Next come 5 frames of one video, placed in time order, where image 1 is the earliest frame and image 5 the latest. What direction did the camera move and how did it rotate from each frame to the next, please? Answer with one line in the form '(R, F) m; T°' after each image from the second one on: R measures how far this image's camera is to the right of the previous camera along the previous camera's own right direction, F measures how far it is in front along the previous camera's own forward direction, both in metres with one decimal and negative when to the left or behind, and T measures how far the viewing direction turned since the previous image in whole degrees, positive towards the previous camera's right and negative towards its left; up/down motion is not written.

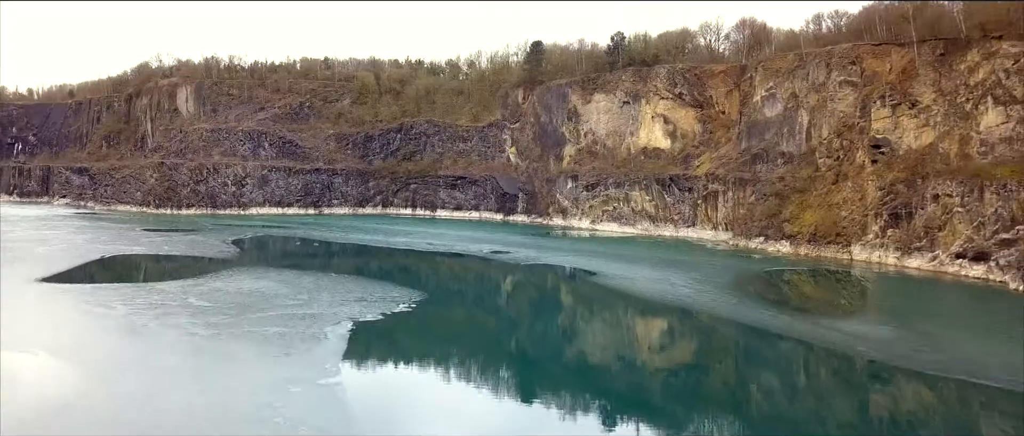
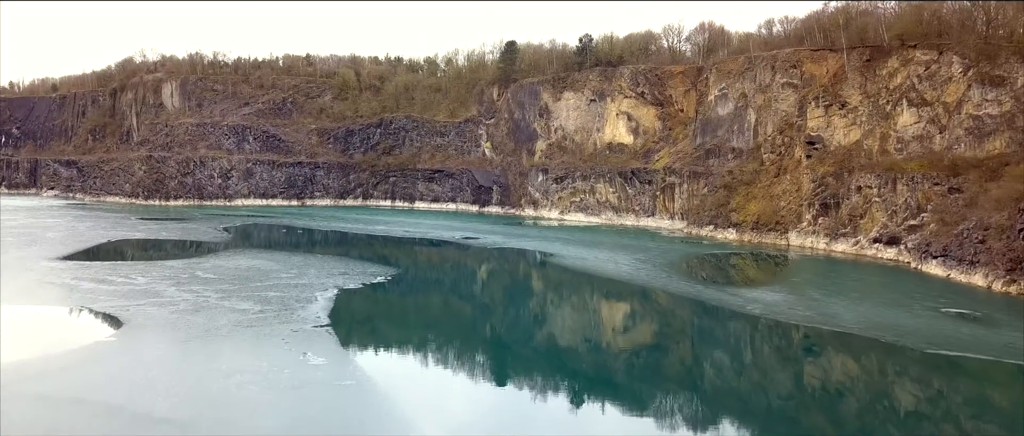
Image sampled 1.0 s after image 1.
(+0.6, -2.8) m; +2°
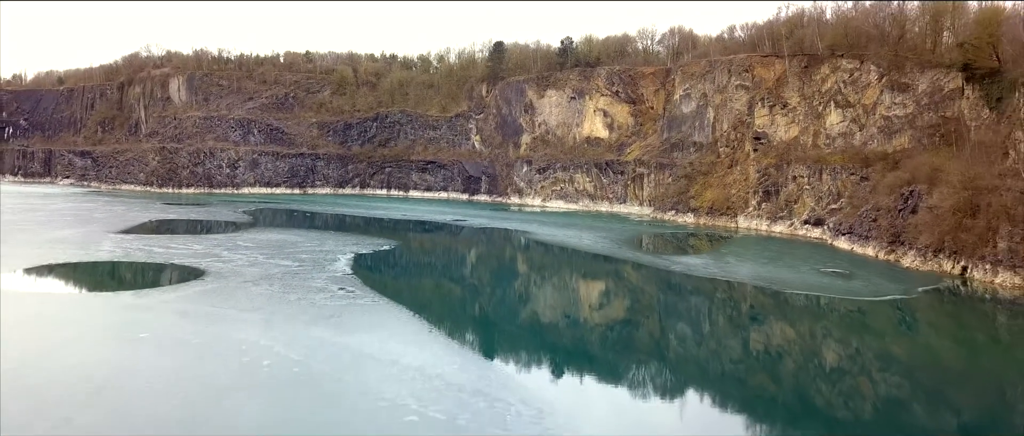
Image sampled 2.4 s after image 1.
(+0.4, -4.7) m; +1°
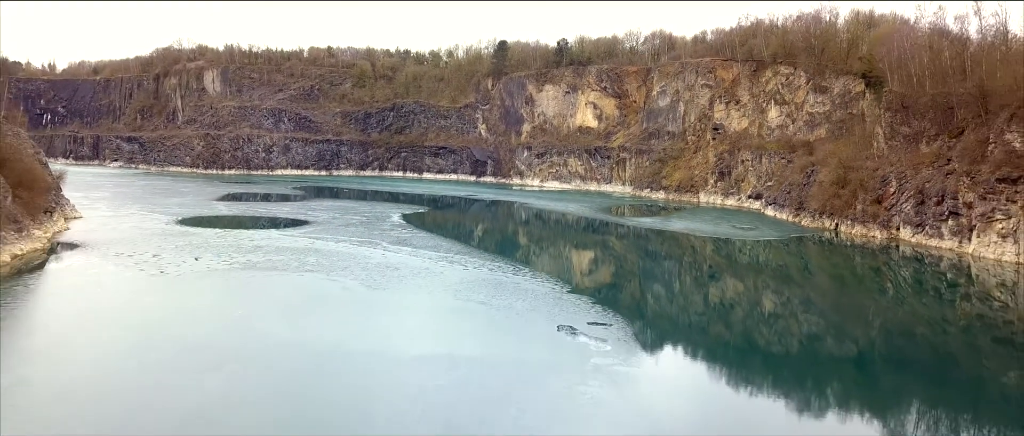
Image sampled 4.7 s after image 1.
(-0.1, -8.4) m; 0°
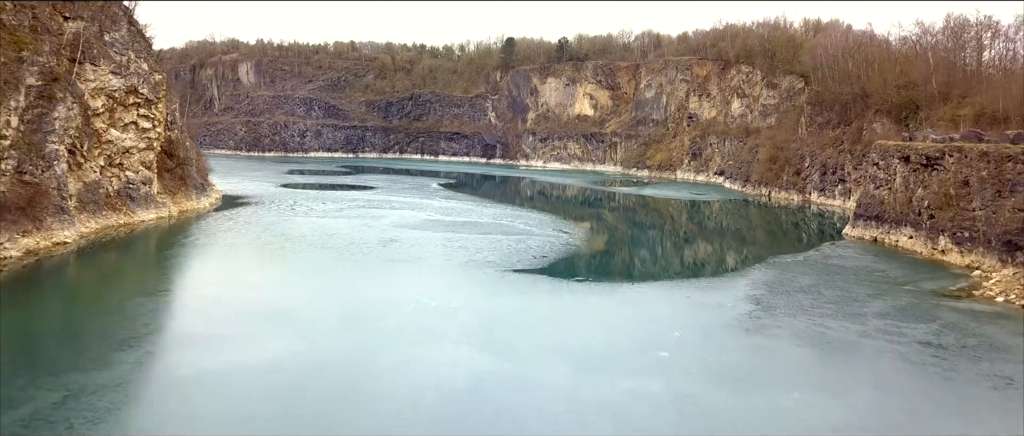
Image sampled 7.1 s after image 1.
(-0.4, -9.2) m; 0°
